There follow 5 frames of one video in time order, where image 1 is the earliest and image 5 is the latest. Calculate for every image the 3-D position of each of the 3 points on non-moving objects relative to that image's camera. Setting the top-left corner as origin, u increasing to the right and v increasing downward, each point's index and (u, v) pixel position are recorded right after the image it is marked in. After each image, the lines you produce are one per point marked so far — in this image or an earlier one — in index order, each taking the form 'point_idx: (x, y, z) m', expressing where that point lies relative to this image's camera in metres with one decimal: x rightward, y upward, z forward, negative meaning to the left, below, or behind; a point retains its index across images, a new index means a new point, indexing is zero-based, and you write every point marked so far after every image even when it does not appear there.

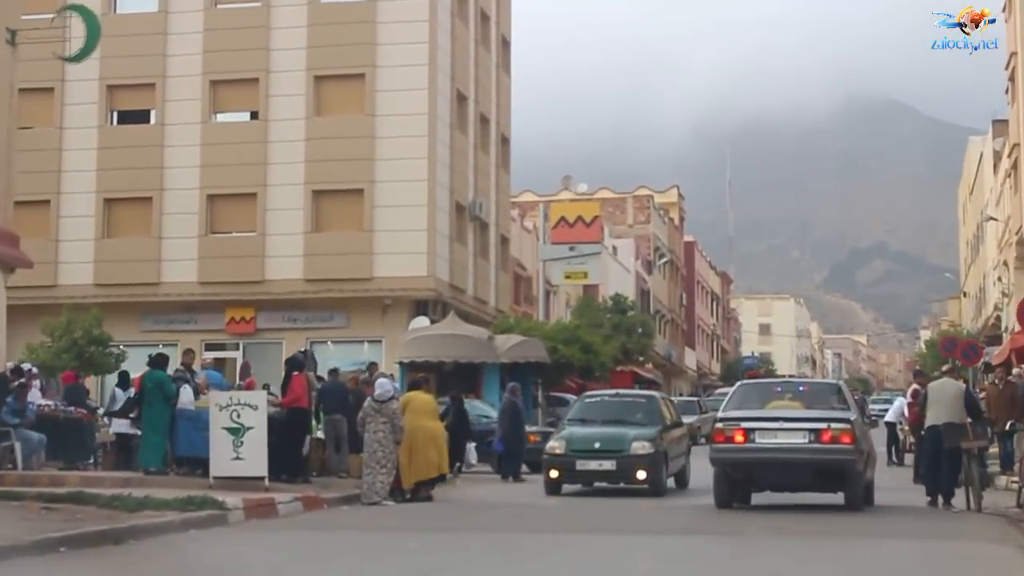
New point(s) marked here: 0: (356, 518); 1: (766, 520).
0: (-1.4, -2.1, +16.8) m
1: (+2.4, -2.2, +17.5) m
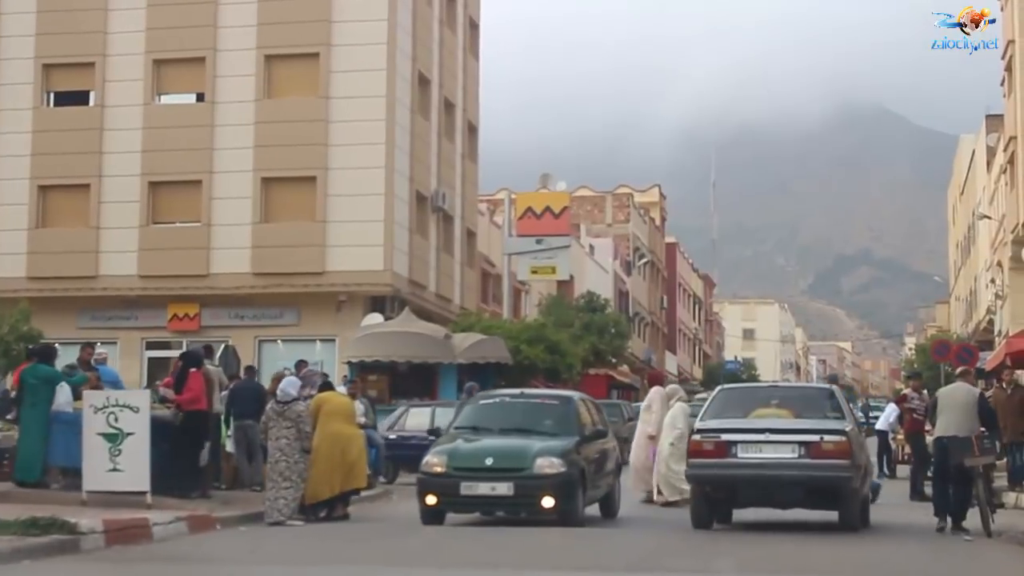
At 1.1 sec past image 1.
0: (-2.0, -1.9, +14.0) m
1: (+1.8, -2.1, +14.8) m
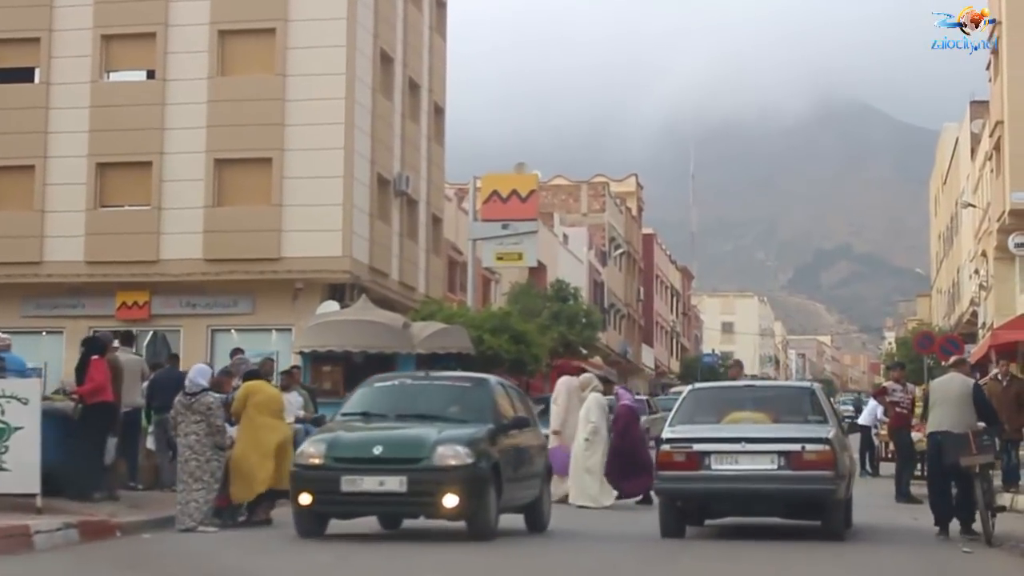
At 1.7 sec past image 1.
0: (-2.4, -1.8, +12.2) m
1: (+1.4, -1.9, +13.1) m
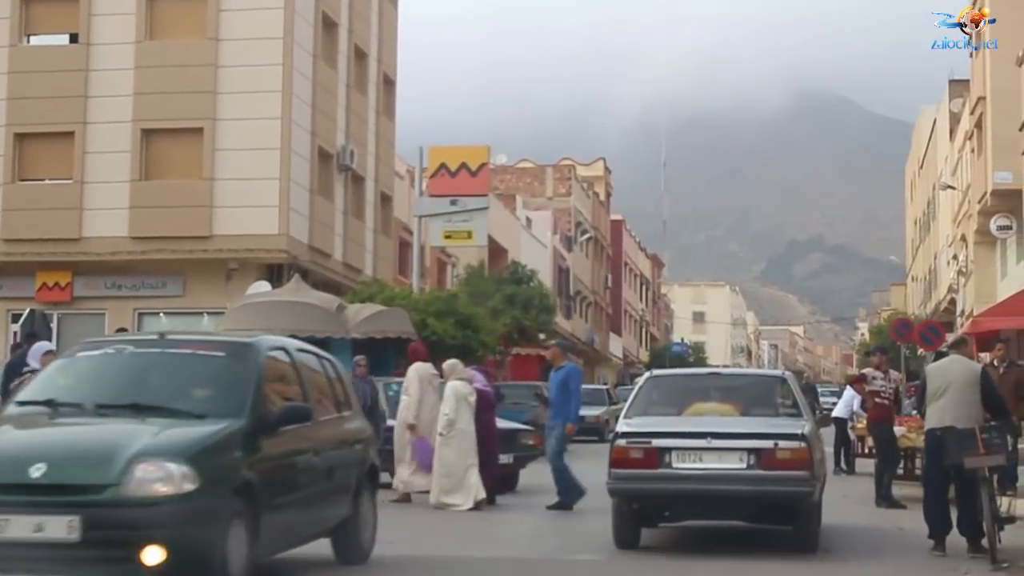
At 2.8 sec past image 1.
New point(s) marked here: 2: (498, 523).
0: (-3.0, -1.5, +9.7) m
1: (+0.8, -1.7, +10.6) m
2: (-0.1, -2.0, +15.3) m
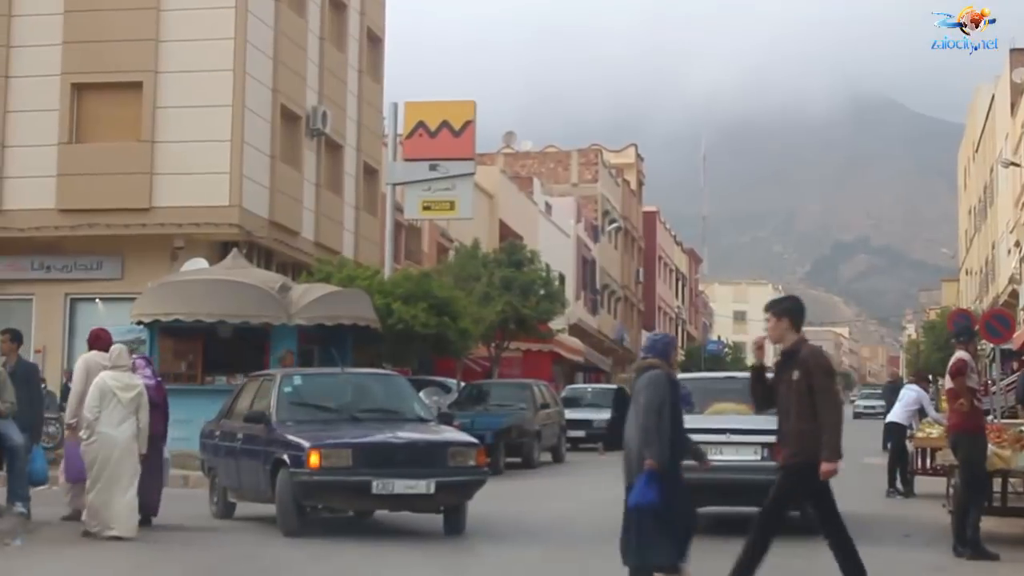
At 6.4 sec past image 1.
0: (-3.7, -1.2, +4.8) m
1: (+0.1, -1.4, +5.5) m
2: (-0.7, -1.6, +10.3) m
